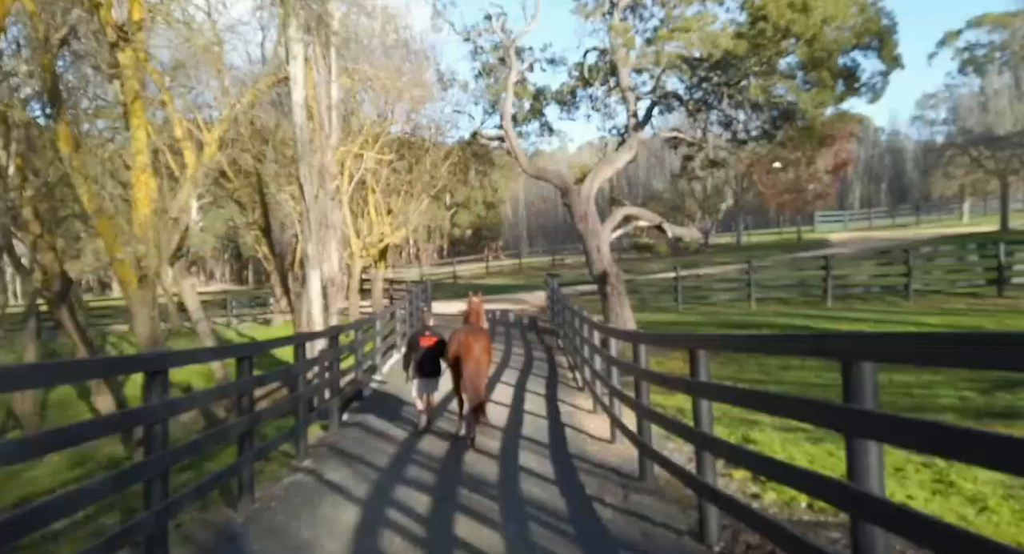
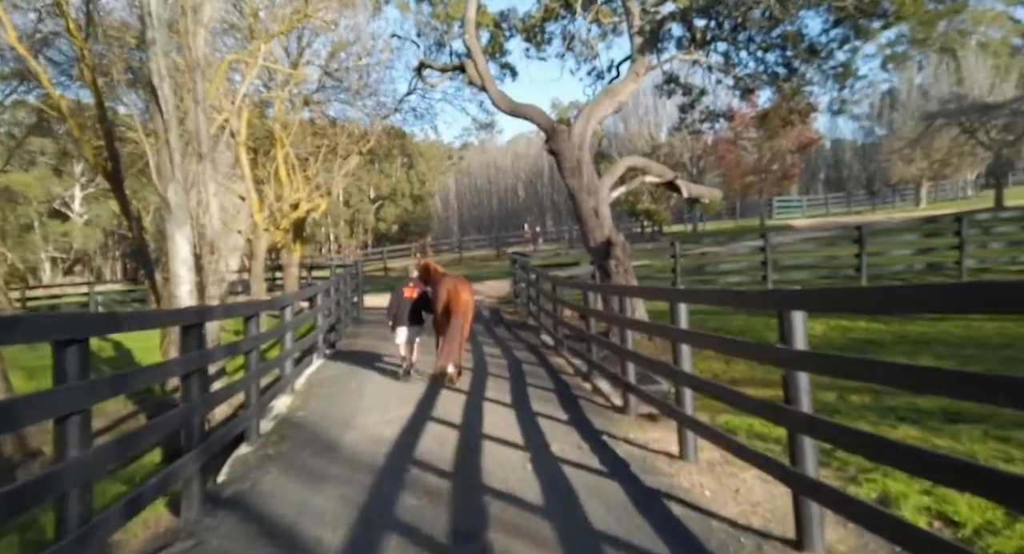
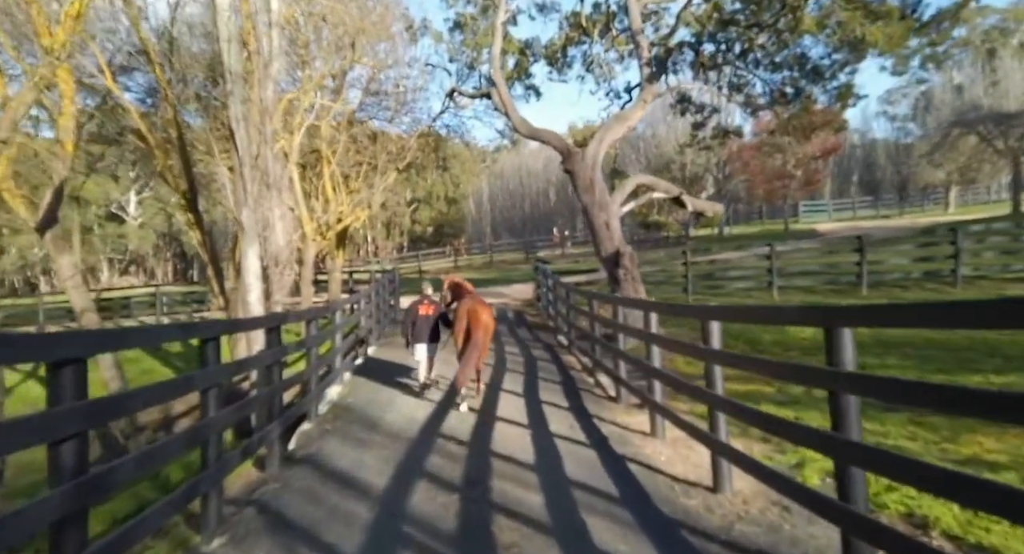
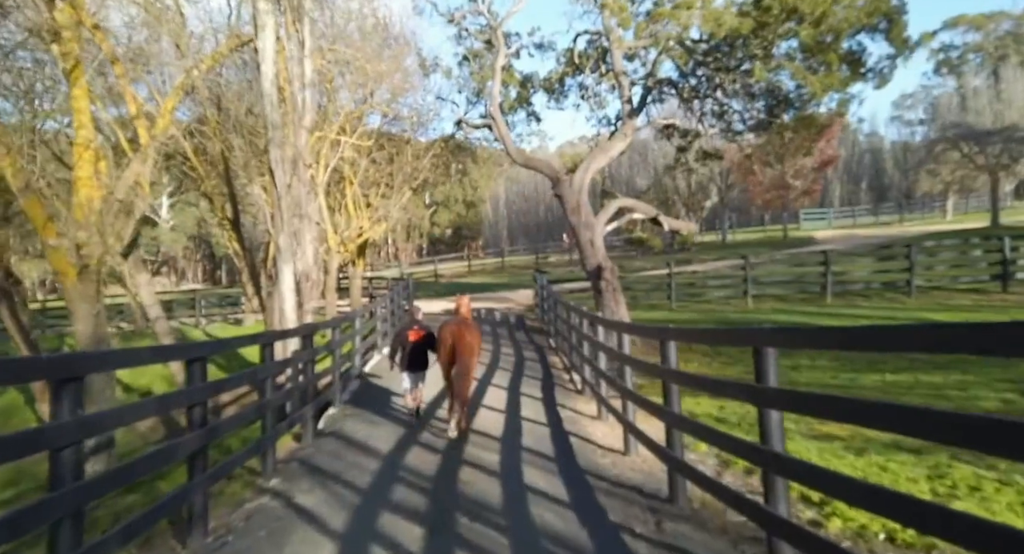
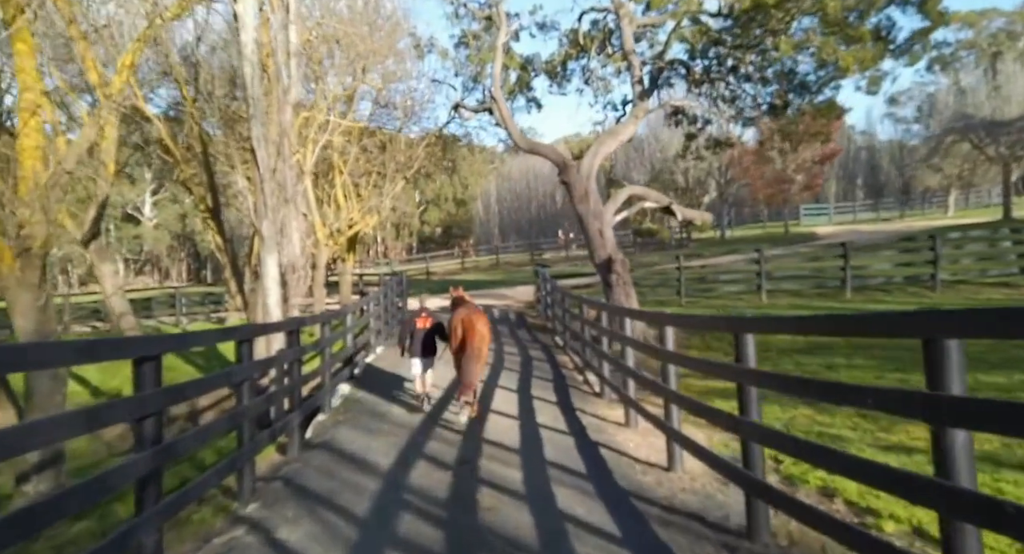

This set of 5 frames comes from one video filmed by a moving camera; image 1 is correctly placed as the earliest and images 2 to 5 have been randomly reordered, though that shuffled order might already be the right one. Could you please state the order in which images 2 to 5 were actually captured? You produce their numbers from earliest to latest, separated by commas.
4, 5, 3, 2
